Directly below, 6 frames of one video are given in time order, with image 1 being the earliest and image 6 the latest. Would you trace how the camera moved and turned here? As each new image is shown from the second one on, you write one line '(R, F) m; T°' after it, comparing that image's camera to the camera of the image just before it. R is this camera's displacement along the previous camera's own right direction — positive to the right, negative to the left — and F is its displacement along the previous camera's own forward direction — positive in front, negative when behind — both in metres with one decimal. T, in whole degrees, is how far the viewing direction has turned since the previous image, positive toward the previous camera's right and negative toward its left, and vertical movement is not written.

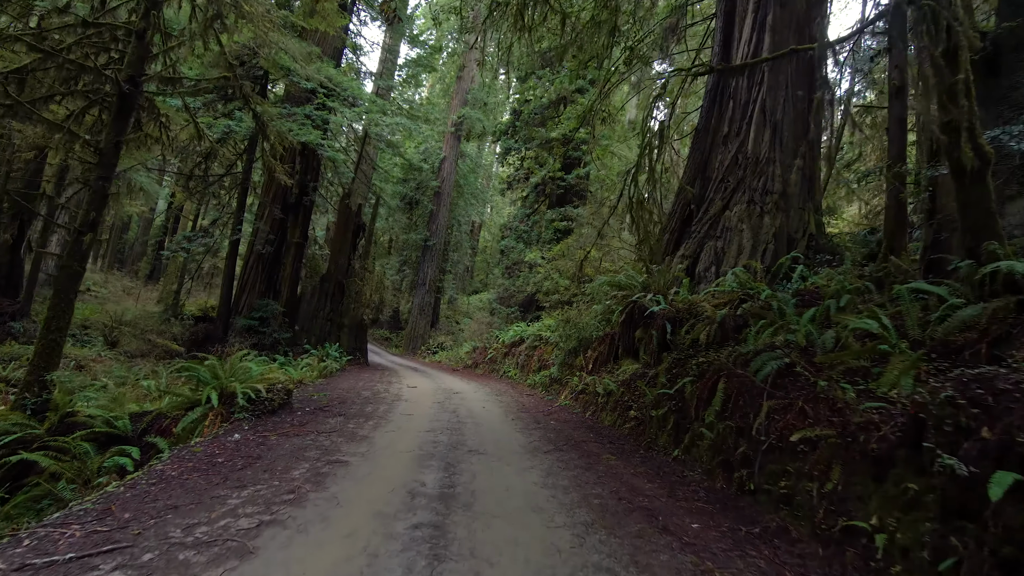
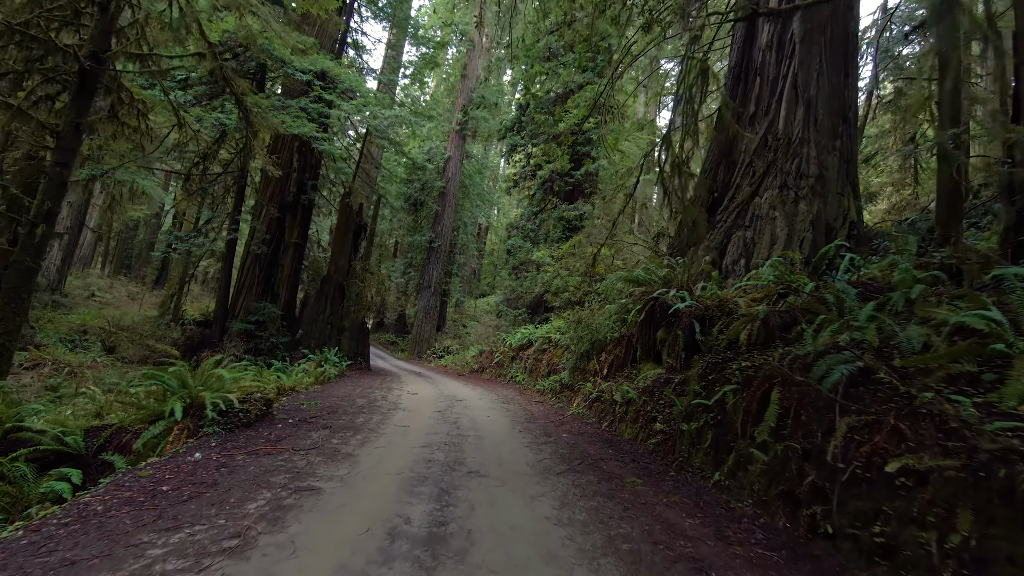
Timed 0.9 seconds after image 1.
(0.0, +0.6) m; -1°
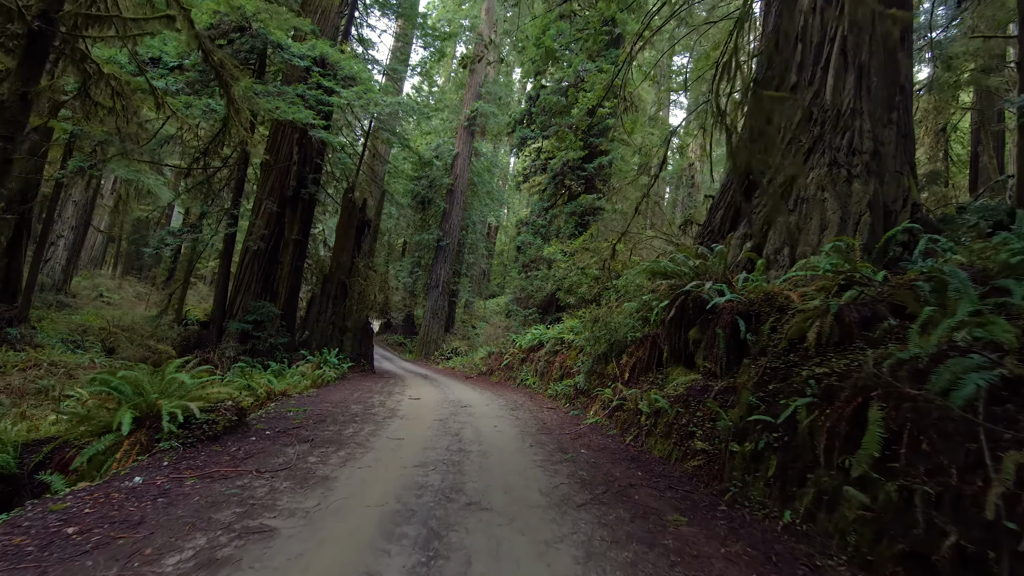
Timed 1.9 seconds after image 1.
(0.0, +0.7) m; -1°
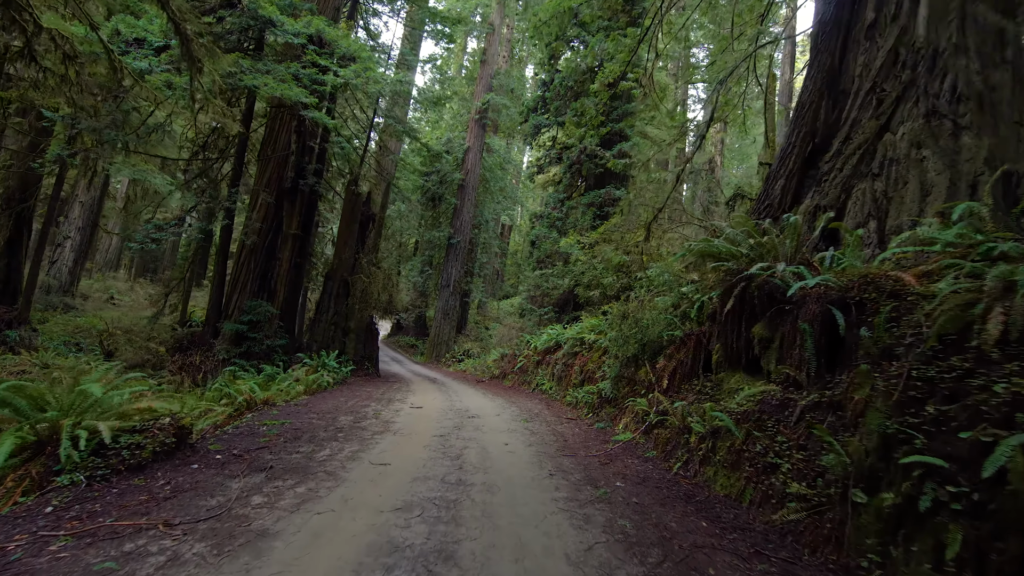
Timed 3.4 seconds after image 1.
(0.0, +1.0) m; -2°
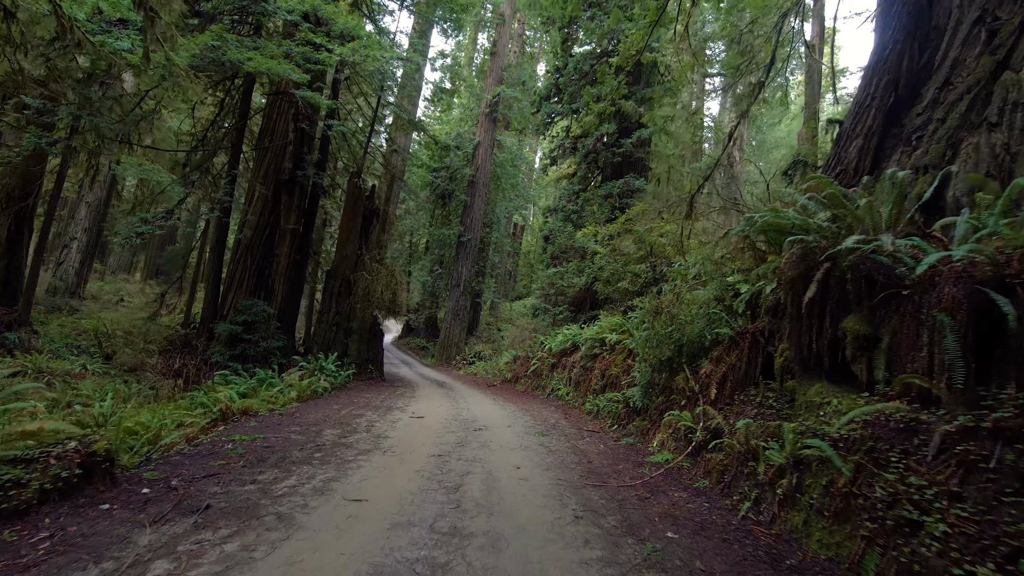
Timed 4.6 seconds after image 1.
(0.0, +0.8) m; -2°
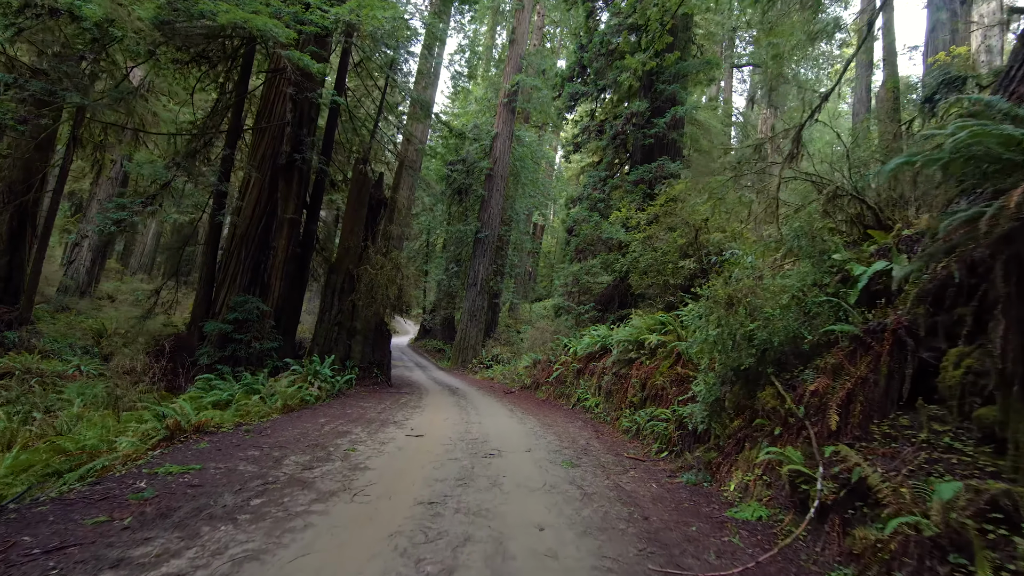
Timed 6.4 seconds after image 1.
(0.0, +1.2) m; -3°
